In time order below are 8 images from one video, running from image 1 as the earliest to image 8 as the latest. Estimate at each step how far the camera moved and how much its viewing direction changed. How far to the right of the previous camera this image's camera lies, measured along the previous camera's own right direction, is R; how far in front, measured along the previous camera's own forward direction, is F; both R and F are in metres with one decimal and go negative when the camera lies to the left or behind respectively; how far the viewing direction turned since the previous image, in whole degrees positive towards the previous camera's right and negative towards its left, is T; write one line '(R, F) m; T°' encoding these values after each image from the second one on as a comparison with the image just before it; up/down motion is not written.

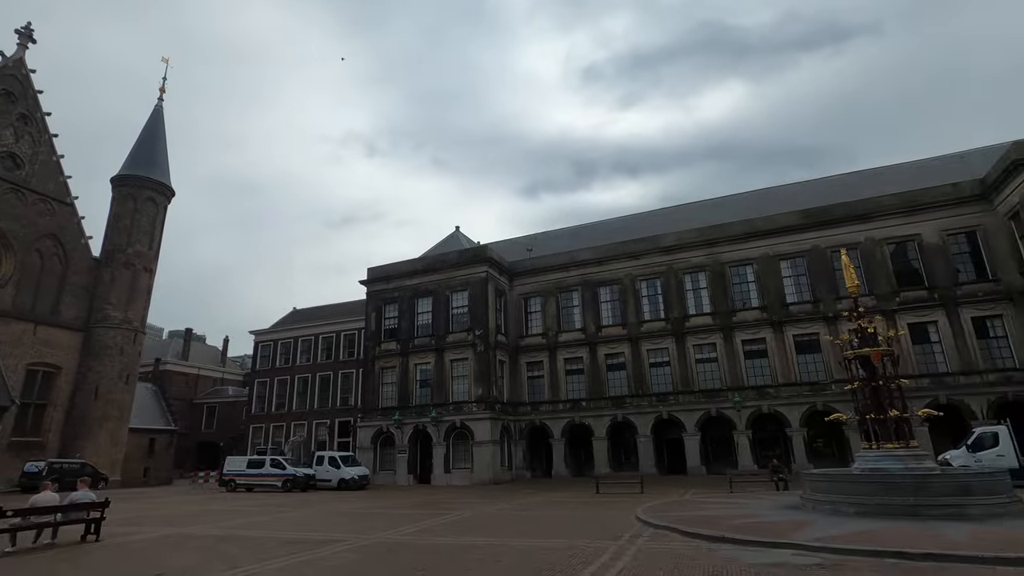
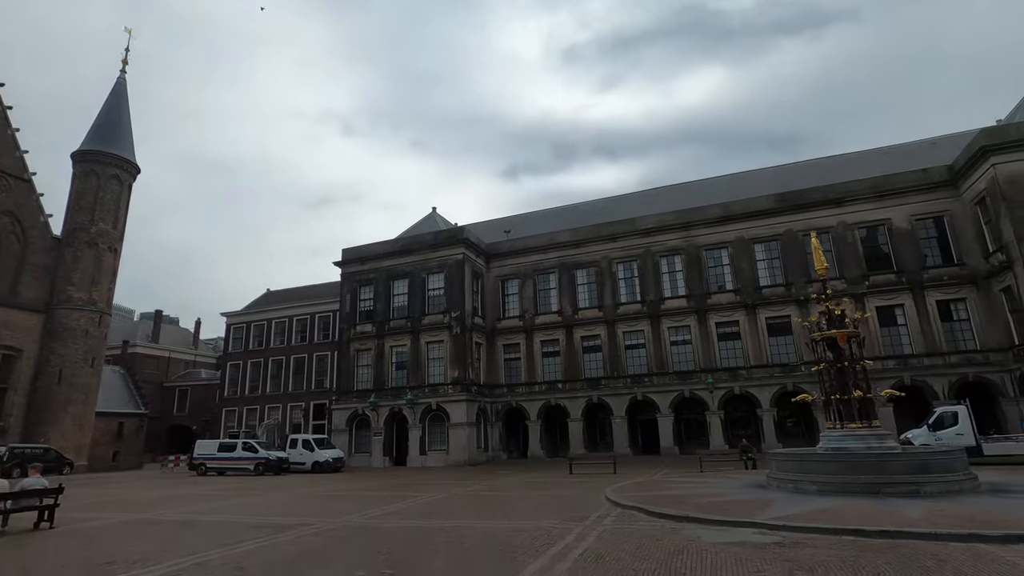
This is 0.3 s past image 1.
(+1.9, +0.7) m; -2°
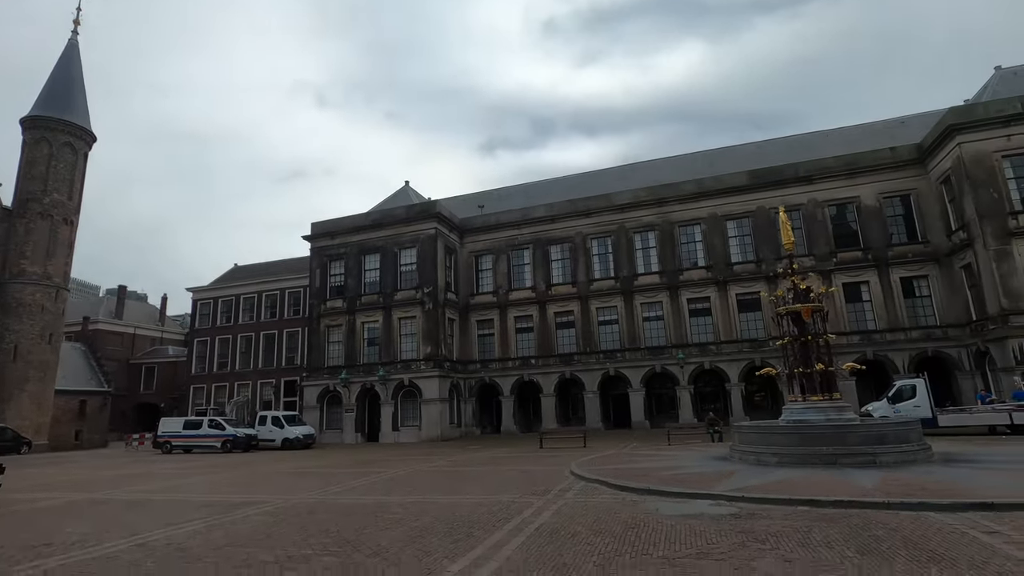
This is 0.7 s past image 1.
(+0.1, +0.1) m; +2°
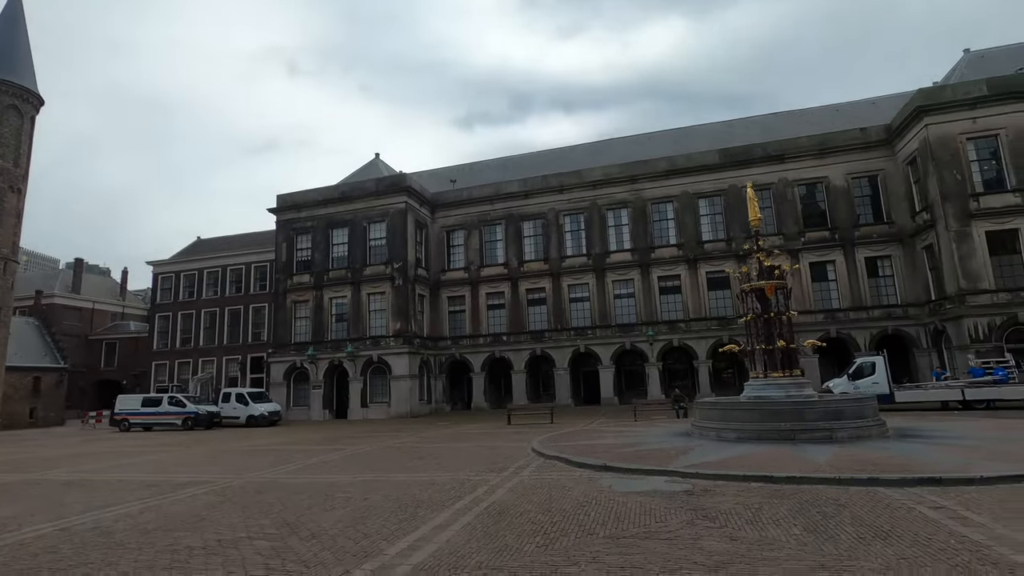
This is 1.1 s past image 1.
(+0.2, +0.2) m; +2°
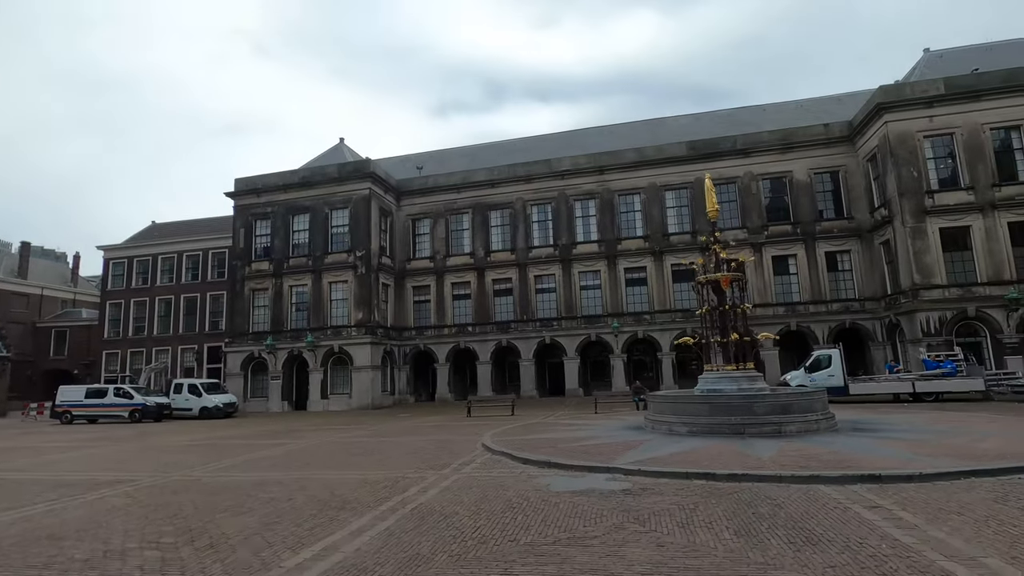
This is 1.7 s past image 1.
(+0.3, +0.2) m; +3°
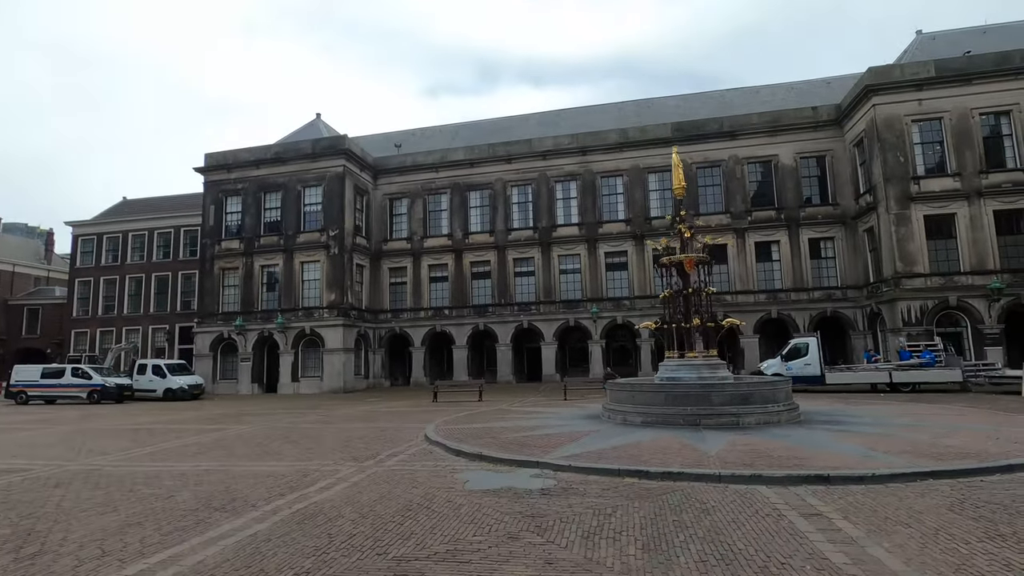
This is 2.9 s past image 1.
(+0.5, +0.4) m; +1°
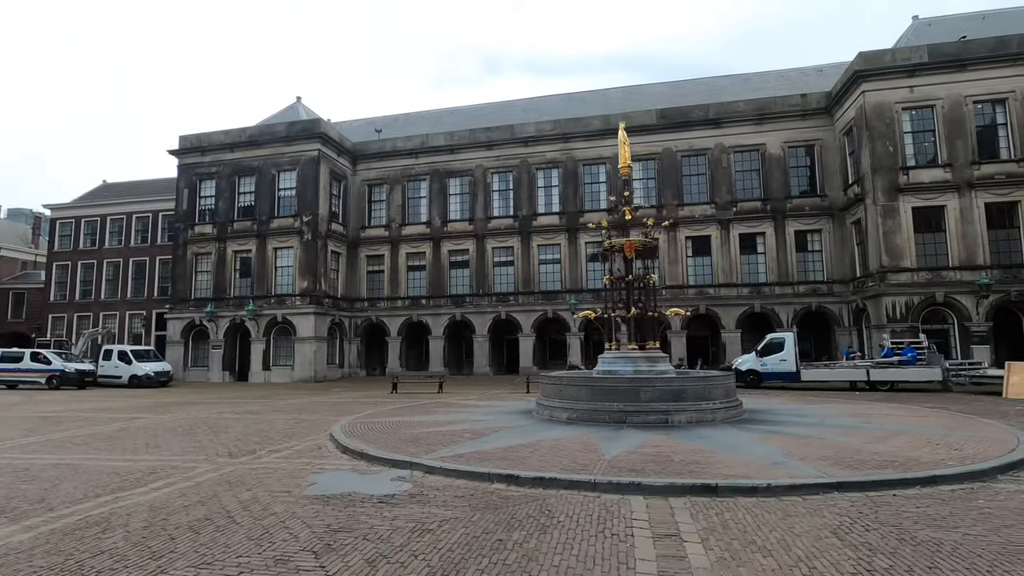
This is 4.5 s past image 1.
(+0.8, +0.4) m; -1°
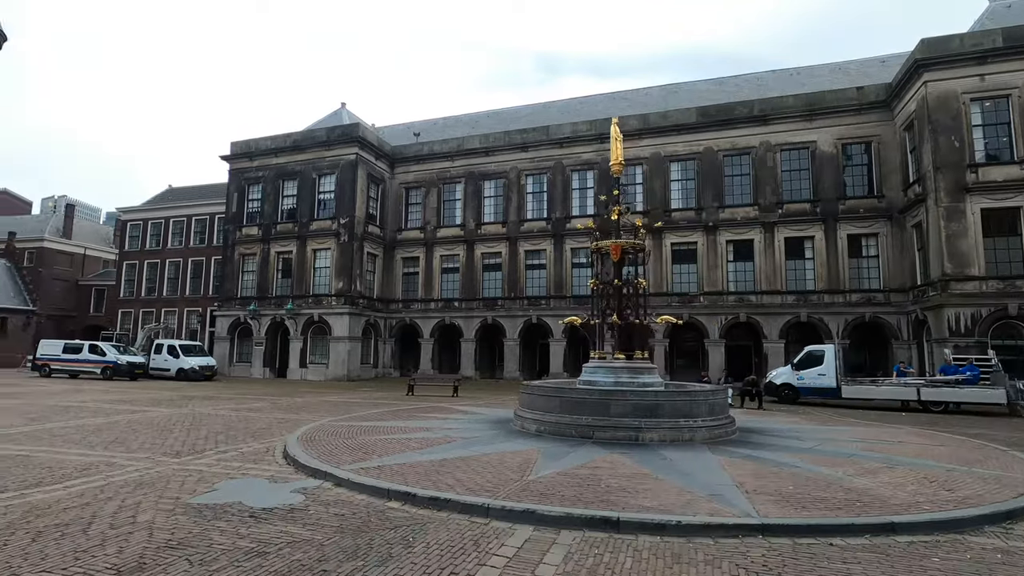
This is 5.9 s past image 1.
(+0.8, +0.3) m; -6°
